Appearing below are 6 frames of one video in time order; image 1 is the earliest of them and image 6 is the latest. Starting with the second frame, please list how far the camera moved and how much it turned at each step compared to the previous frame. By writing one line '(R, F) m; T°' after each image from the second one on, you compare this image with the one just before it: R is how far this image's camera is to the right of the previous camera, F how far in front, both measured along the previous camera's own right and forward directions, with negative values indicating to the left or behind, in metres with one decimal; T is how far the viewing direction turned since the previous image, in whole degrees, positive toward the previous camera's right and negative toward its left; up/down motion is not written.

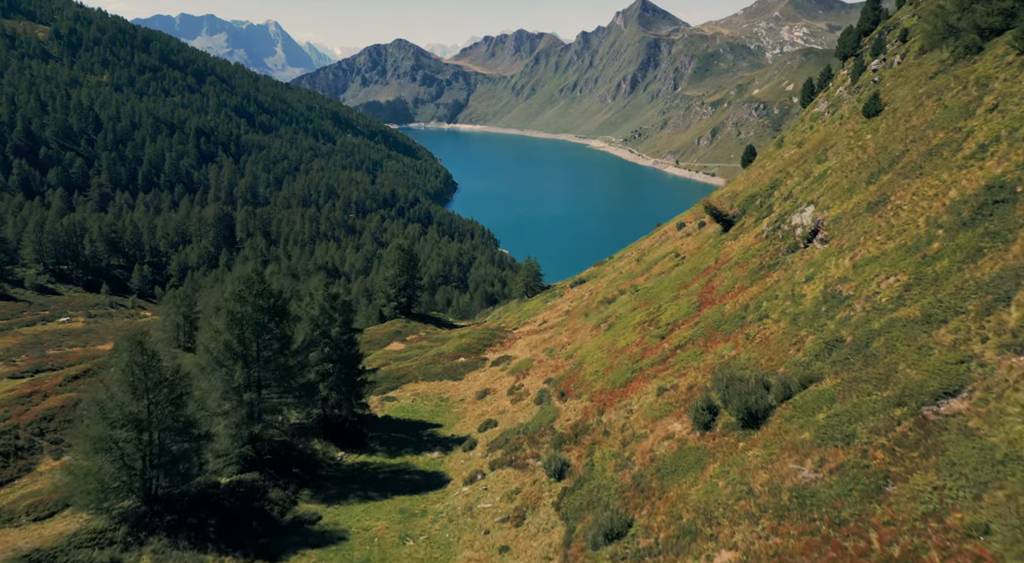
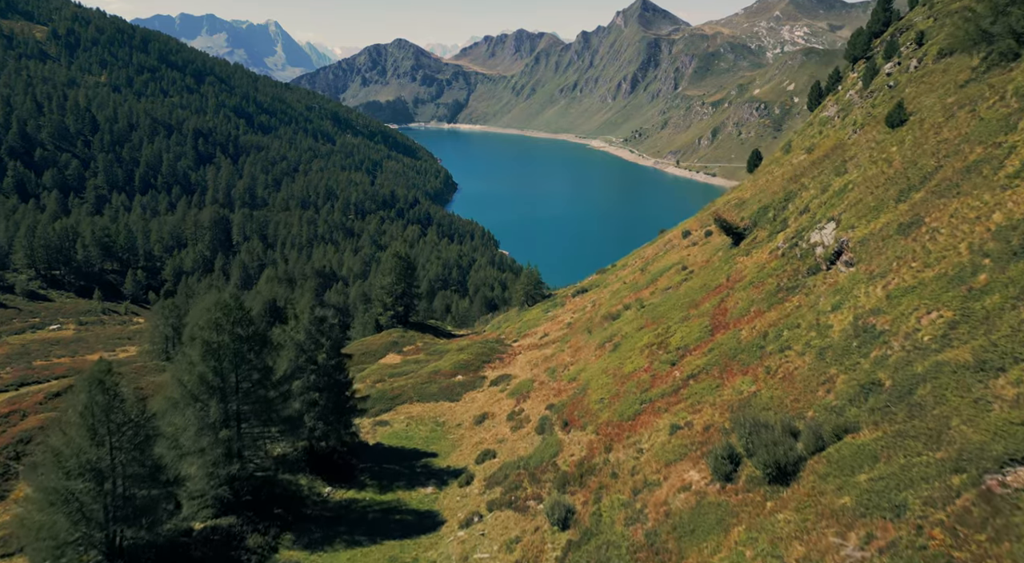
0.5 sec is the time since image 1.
(0.0, +3.0) m; 0°
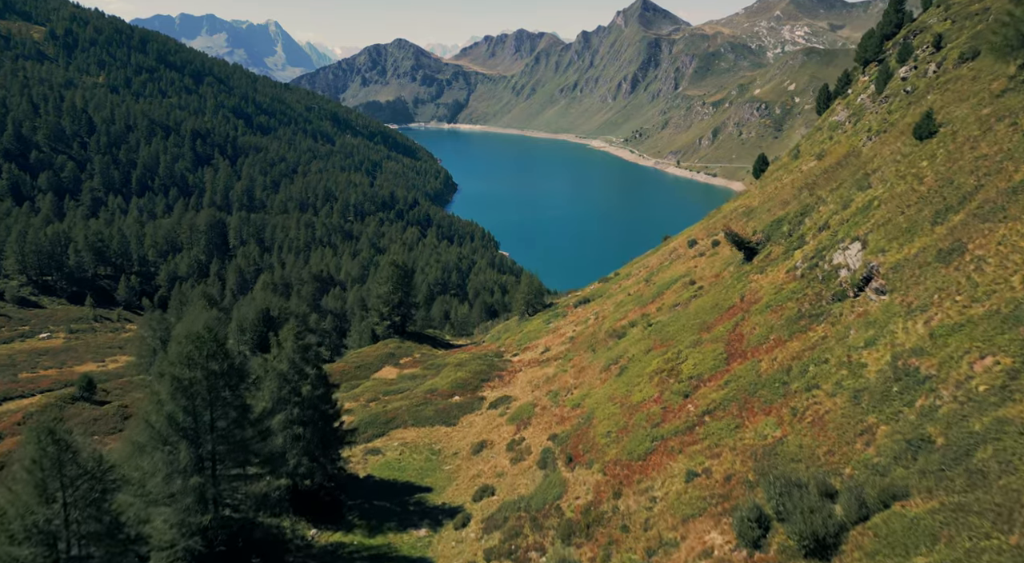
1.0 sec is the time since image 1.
(0.0, +3.1) m; 0°
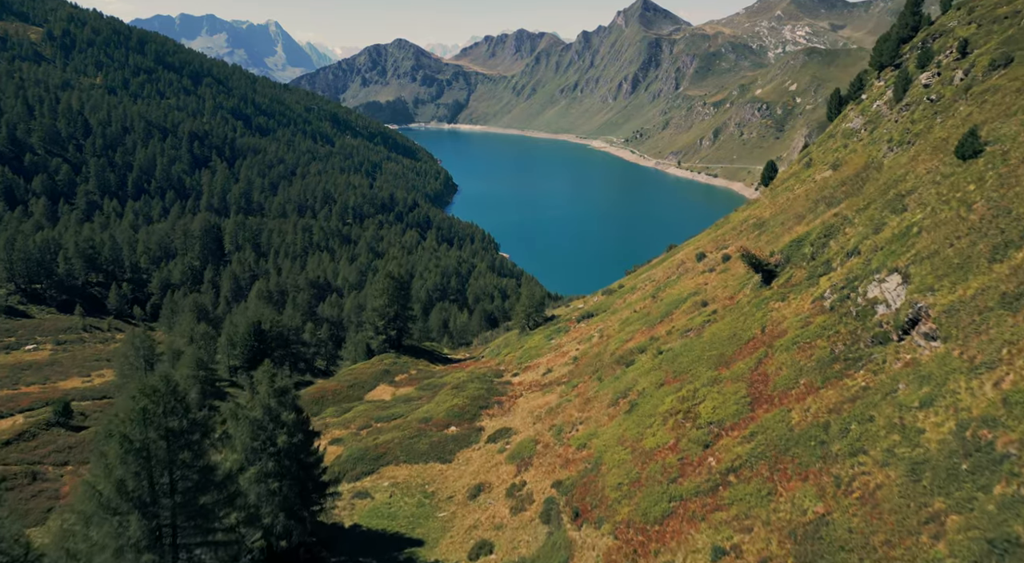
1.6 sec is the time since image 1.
(0.0, +4.0) m; 0°
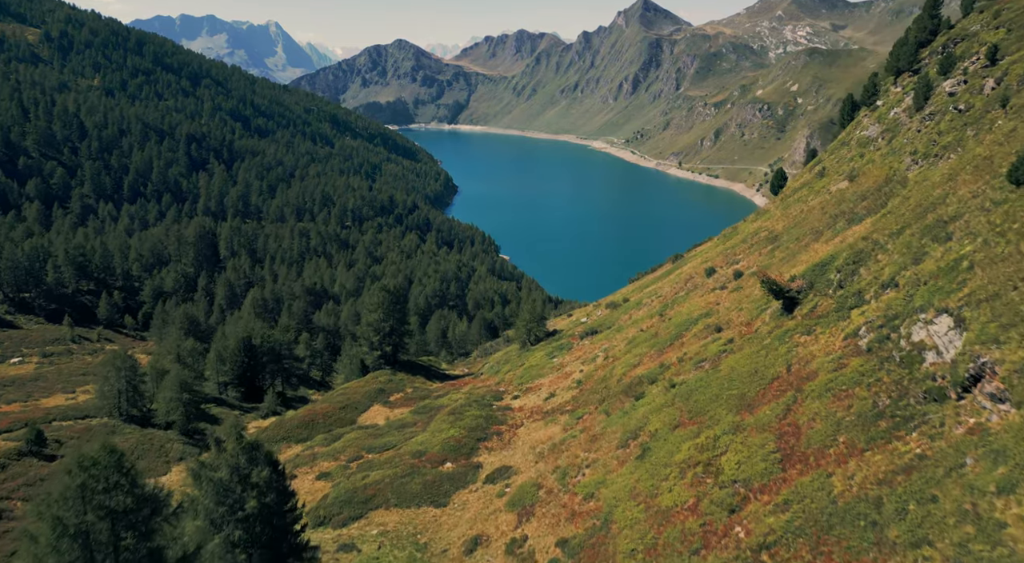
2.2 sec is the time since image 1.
(0.0, +4.0) m; 0°
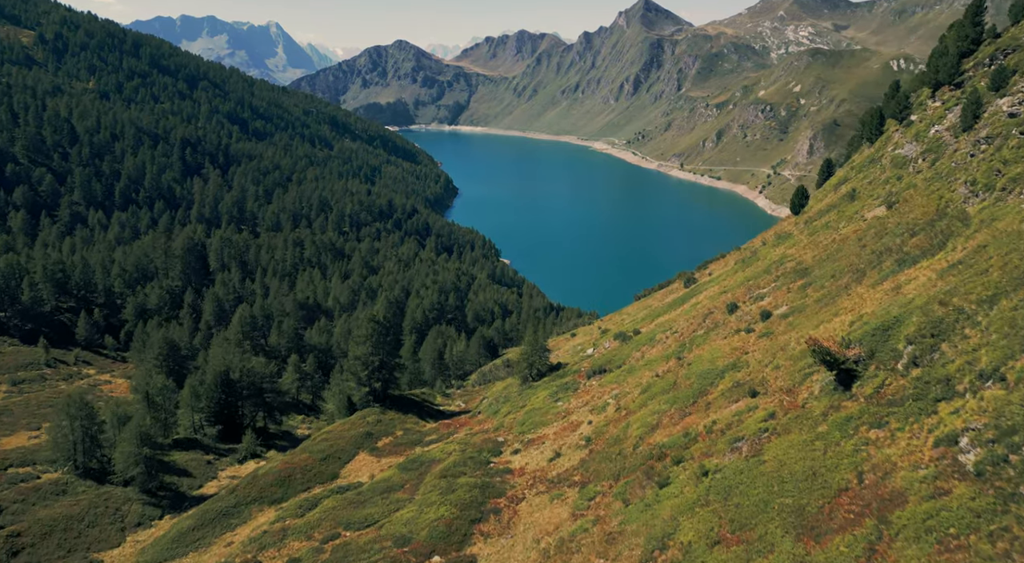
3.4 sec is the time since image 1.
(+0.1, +8.1) m; 0°
